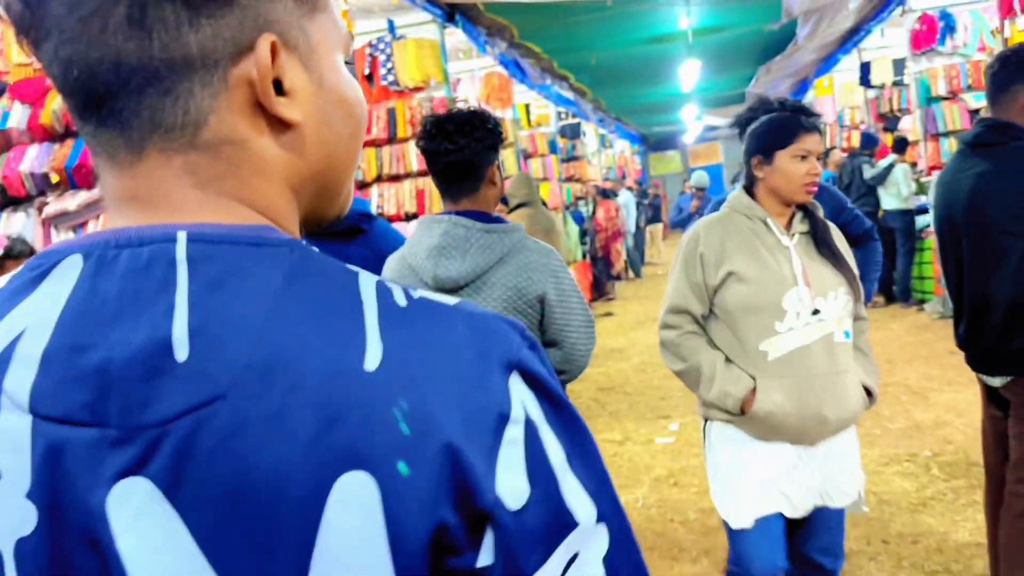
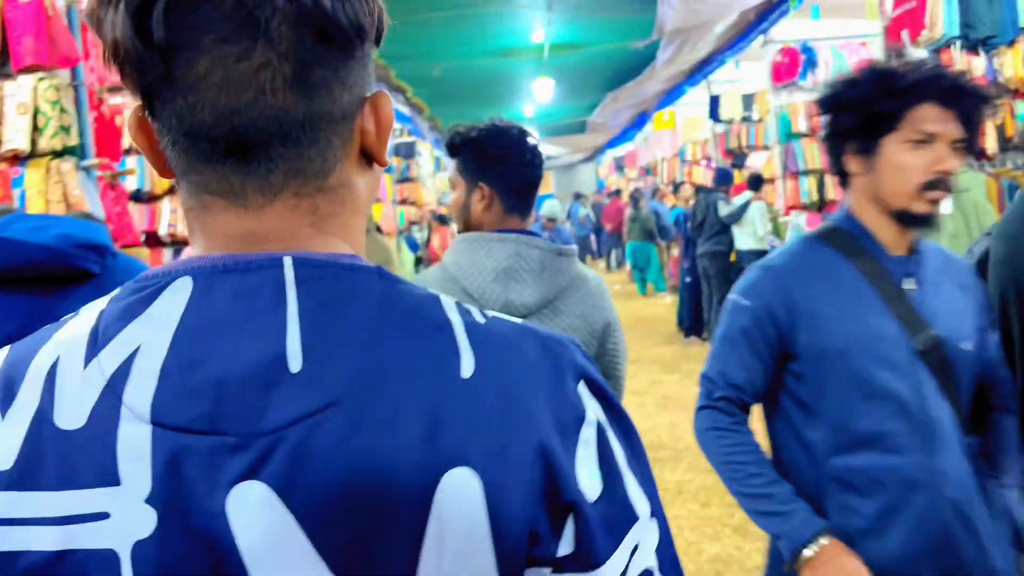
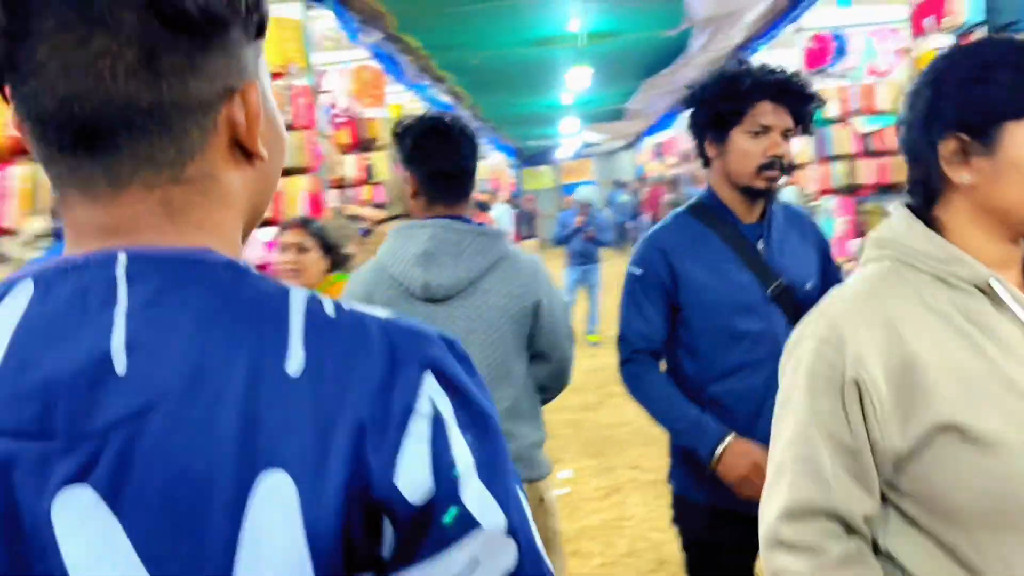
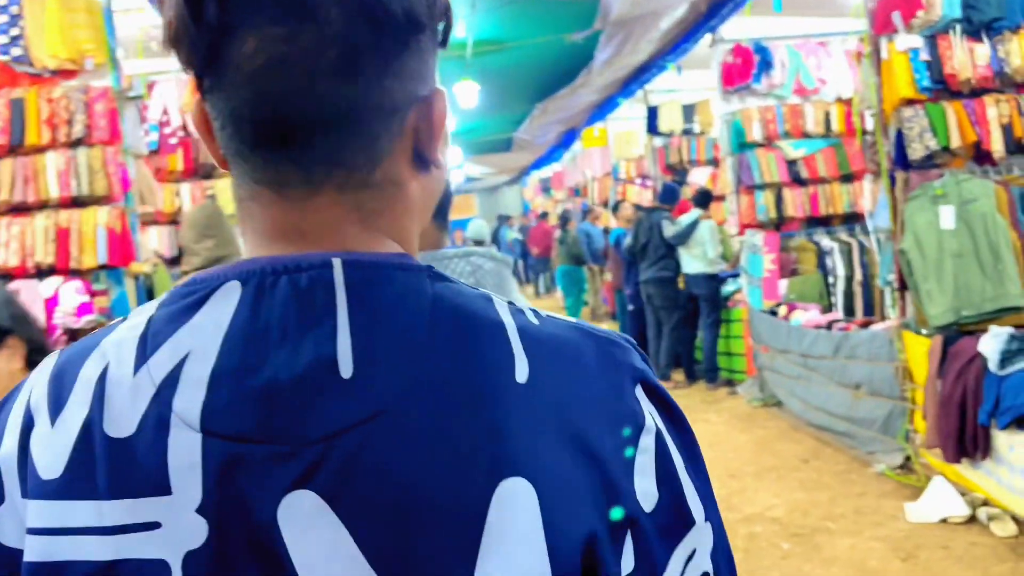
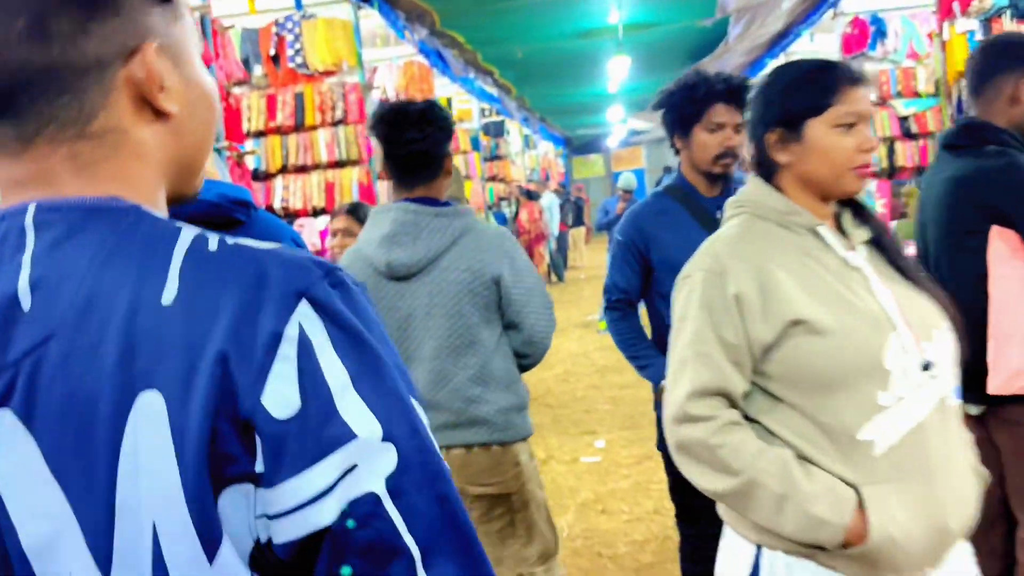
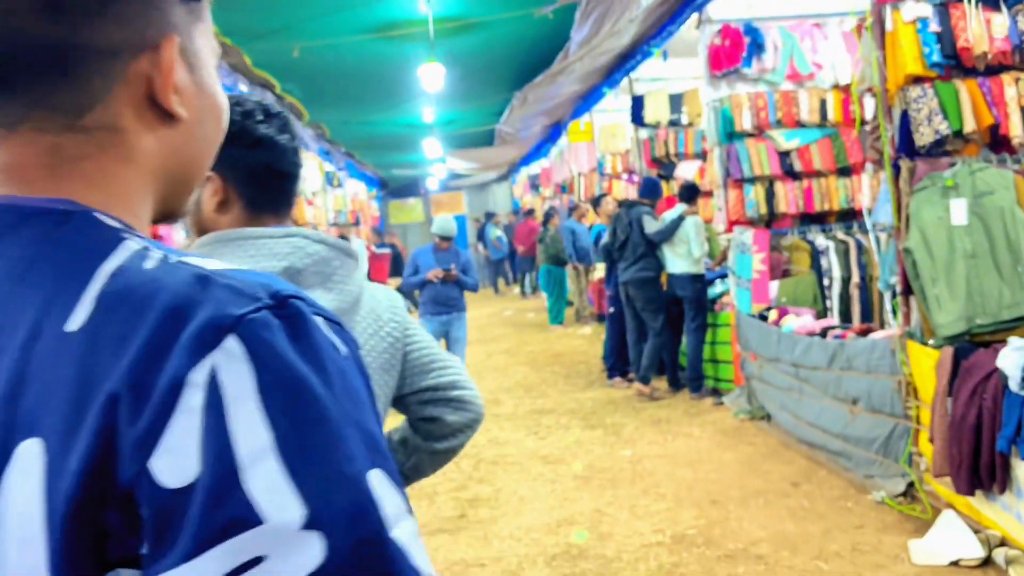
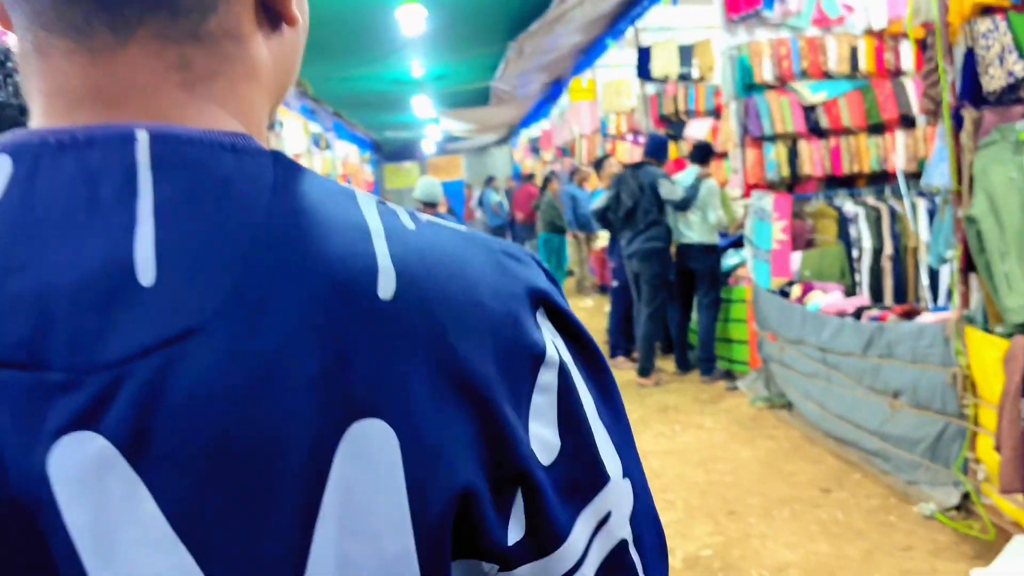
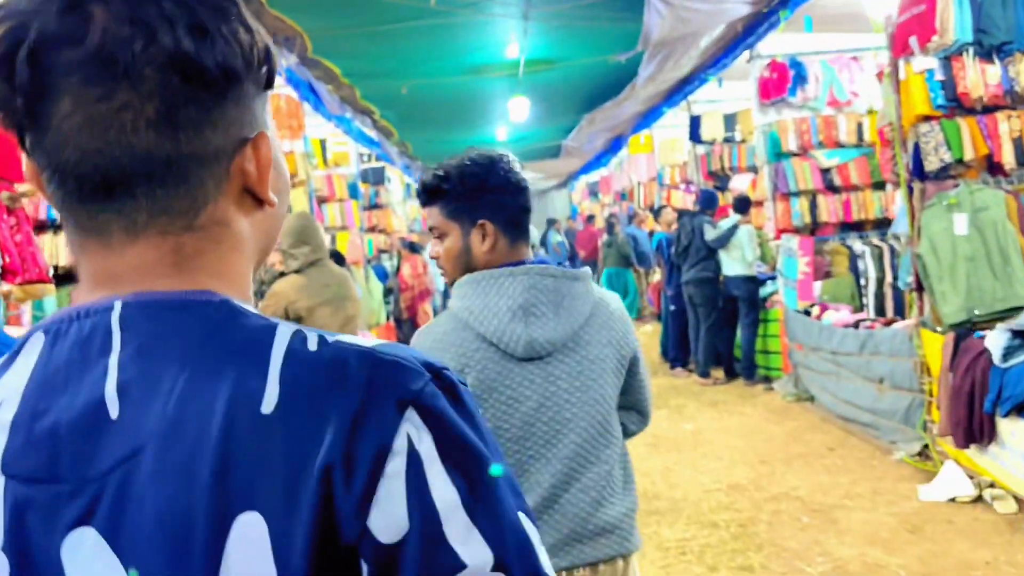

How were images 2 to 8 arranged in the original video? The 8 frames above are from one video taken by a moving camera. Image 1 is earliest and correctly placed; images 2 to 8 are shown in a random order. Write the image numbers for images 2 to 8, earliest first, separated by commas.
5, 3, 2, 8, 4, 6, 7
